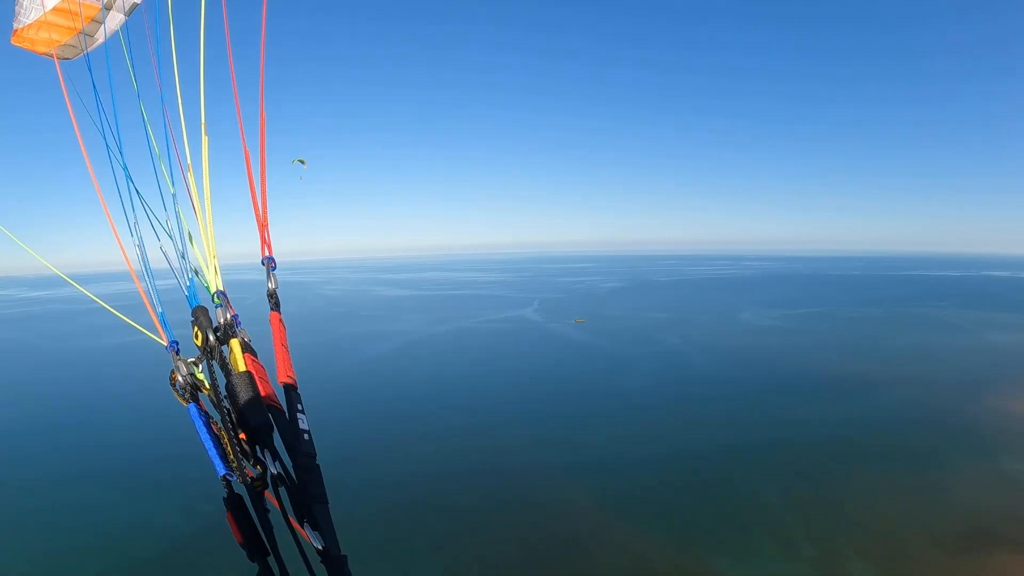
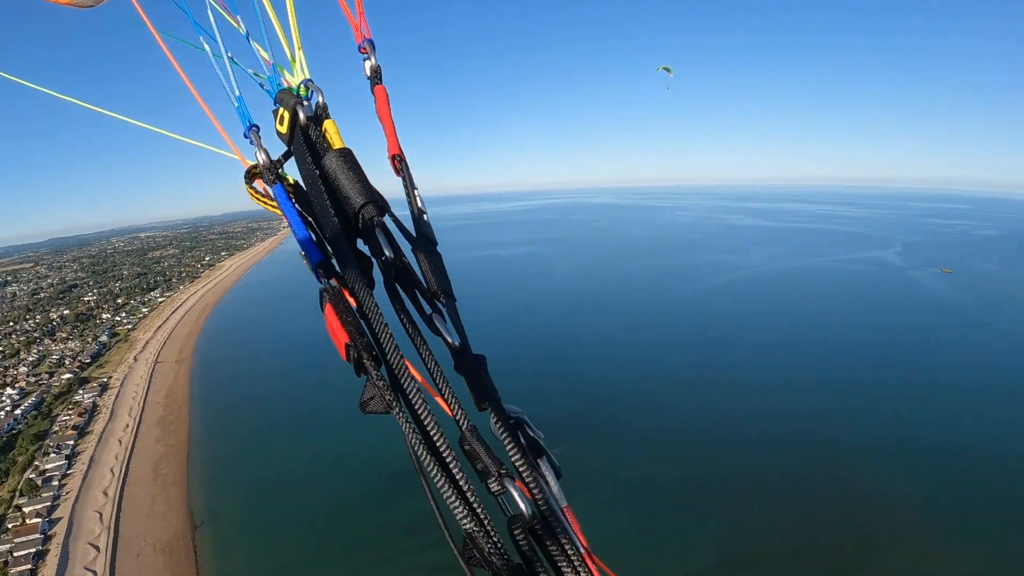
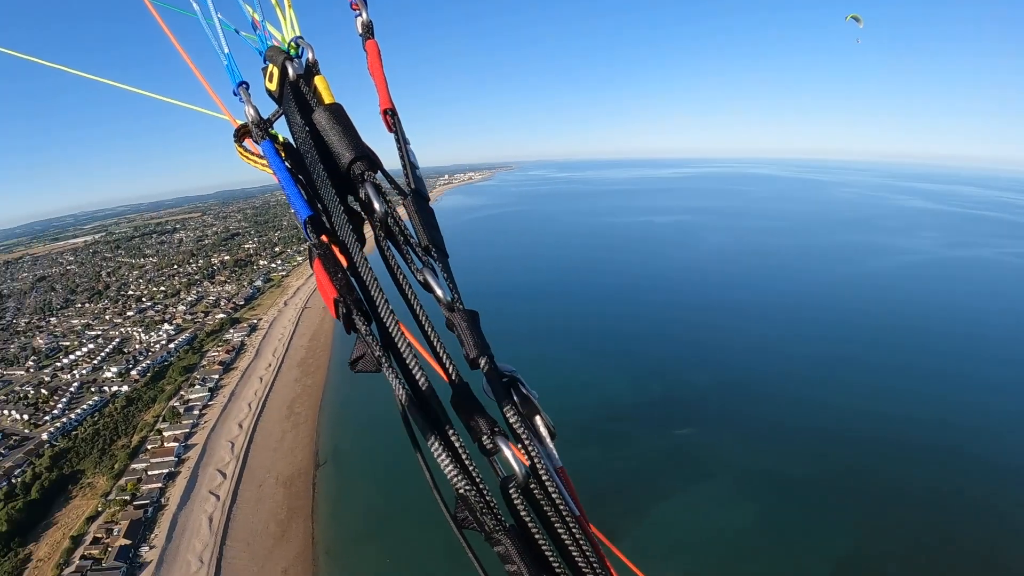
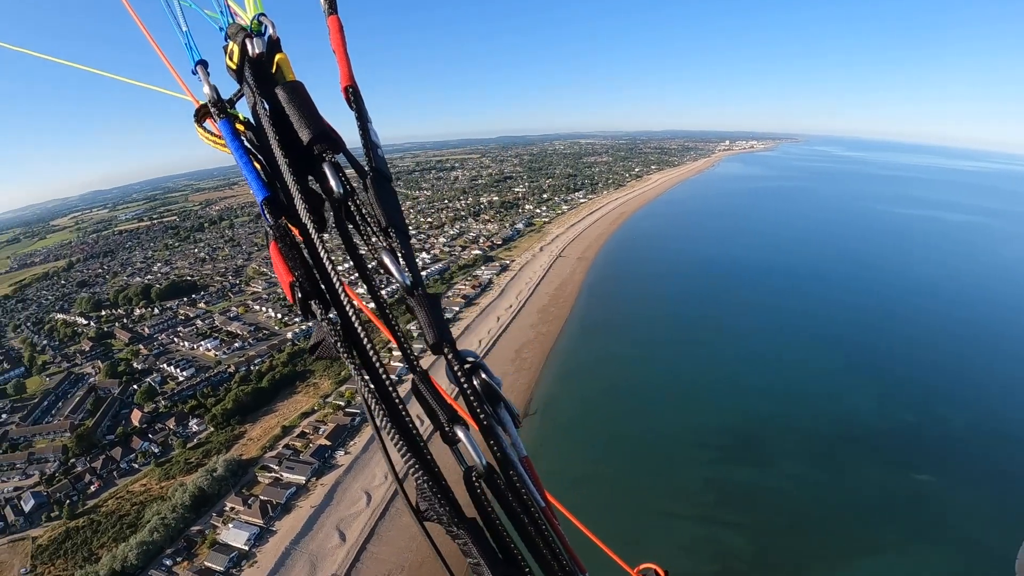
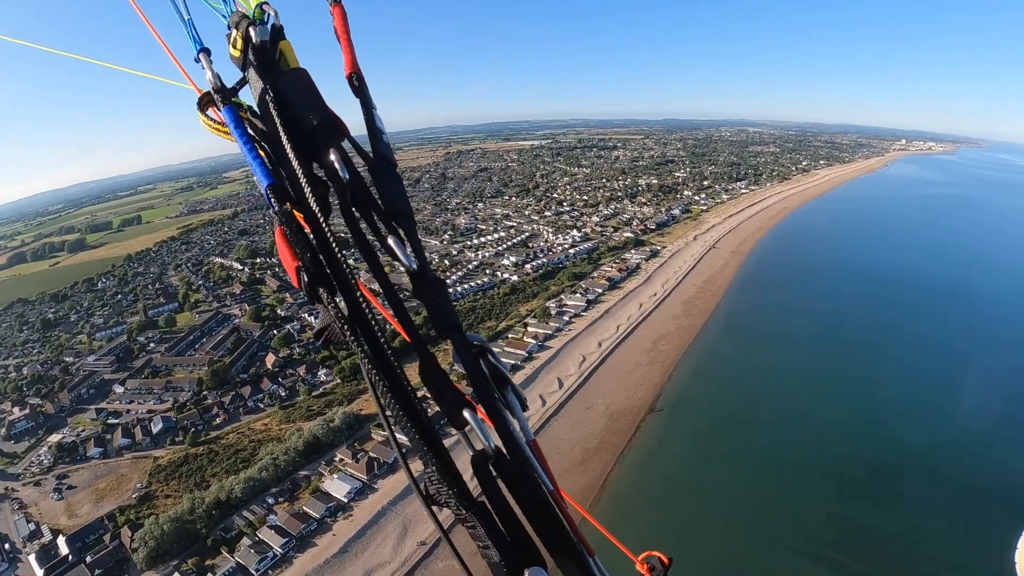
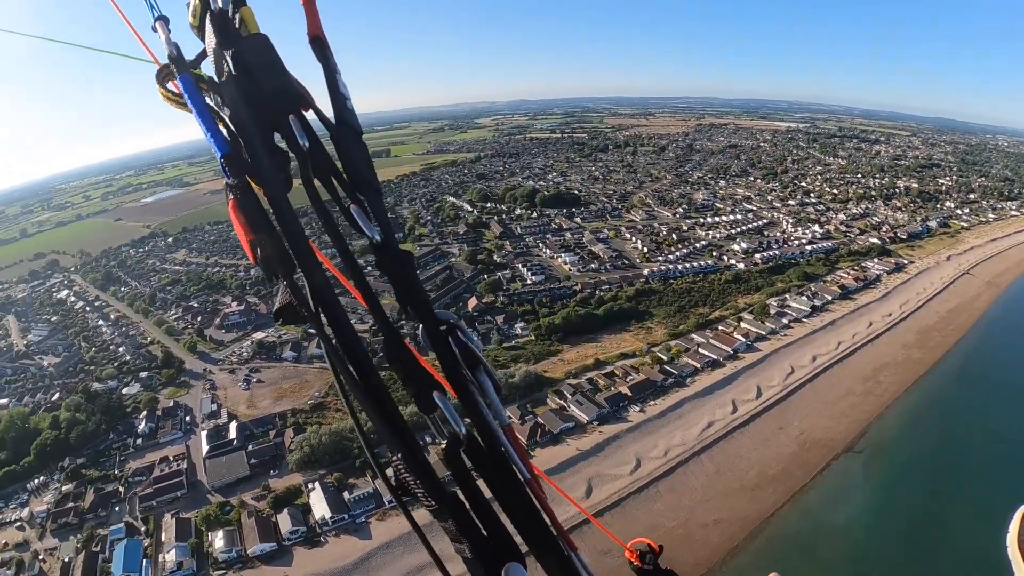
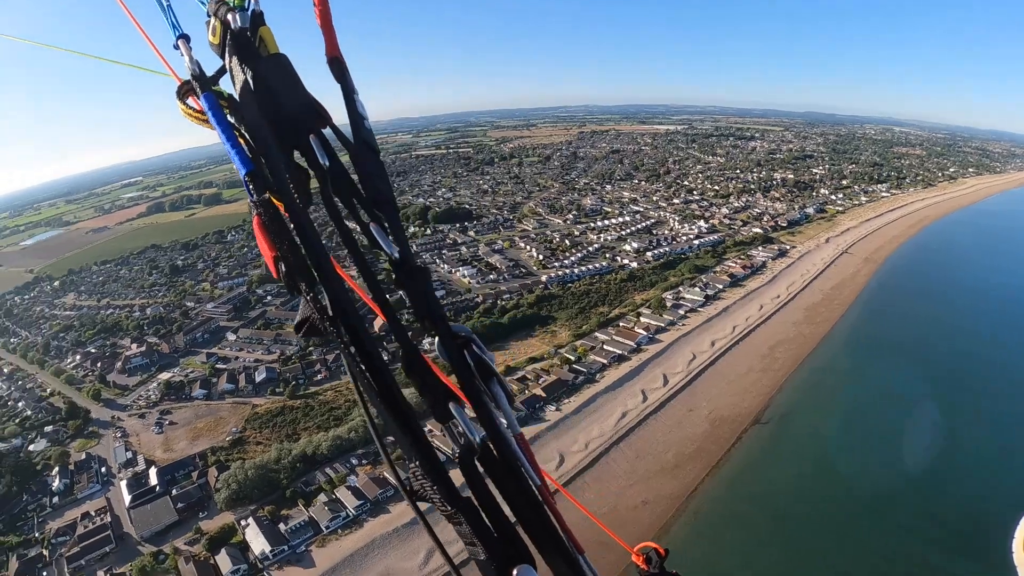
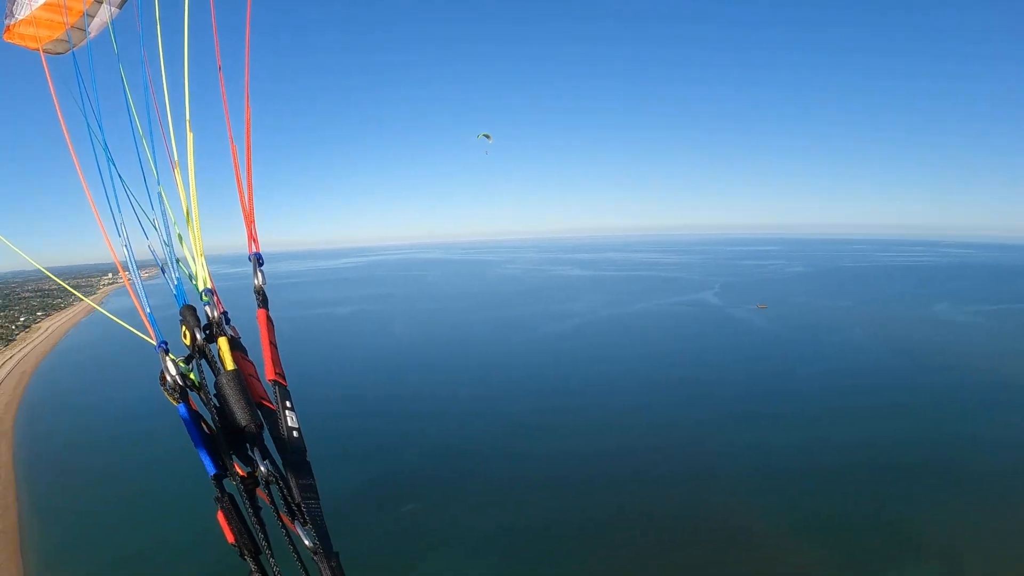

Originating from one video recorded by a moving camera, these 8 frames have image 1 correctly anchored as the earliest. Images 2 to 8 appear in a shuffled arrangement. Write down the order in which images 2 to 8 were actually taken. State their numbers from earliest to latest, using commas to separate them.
8, 2, 3, 4, 5, 7, 6
